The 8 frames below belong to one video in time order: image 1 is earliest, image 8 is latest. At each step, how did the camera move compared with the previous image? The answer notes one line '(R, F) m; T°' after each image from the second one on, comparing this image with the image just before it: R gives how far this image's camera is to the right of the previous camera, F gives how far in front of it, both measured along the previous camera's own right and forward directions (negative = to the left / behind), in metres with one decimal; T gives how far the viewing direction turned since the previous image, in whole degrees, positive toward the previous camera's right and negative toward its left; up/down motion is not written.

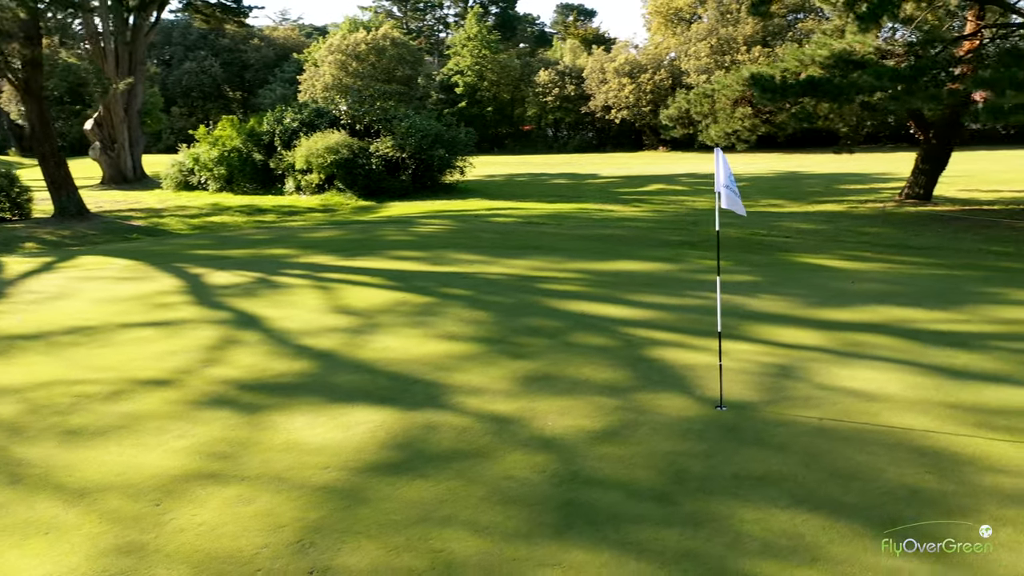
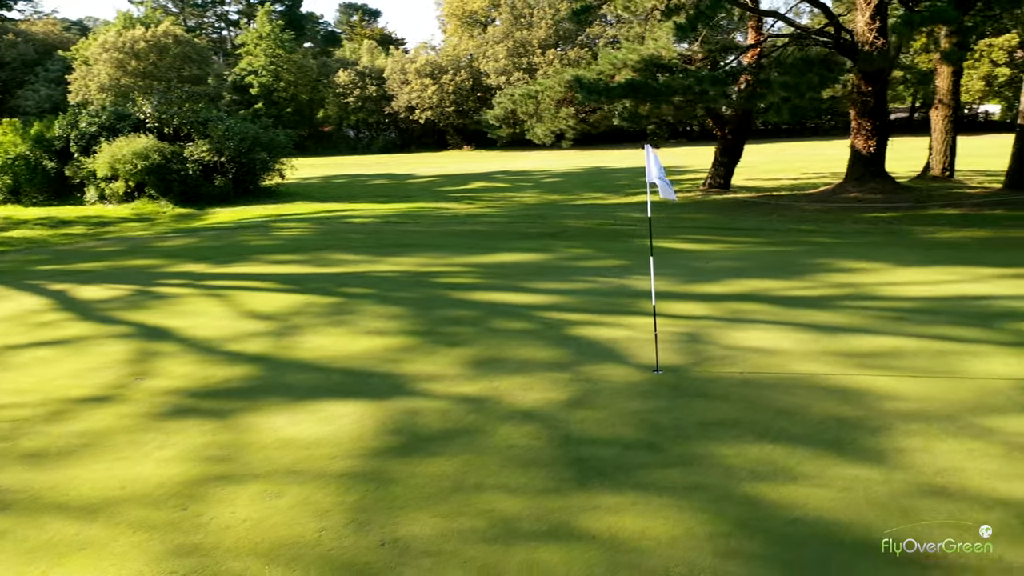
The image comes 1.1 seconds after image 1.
(-1.1, -0.3) m; +14°
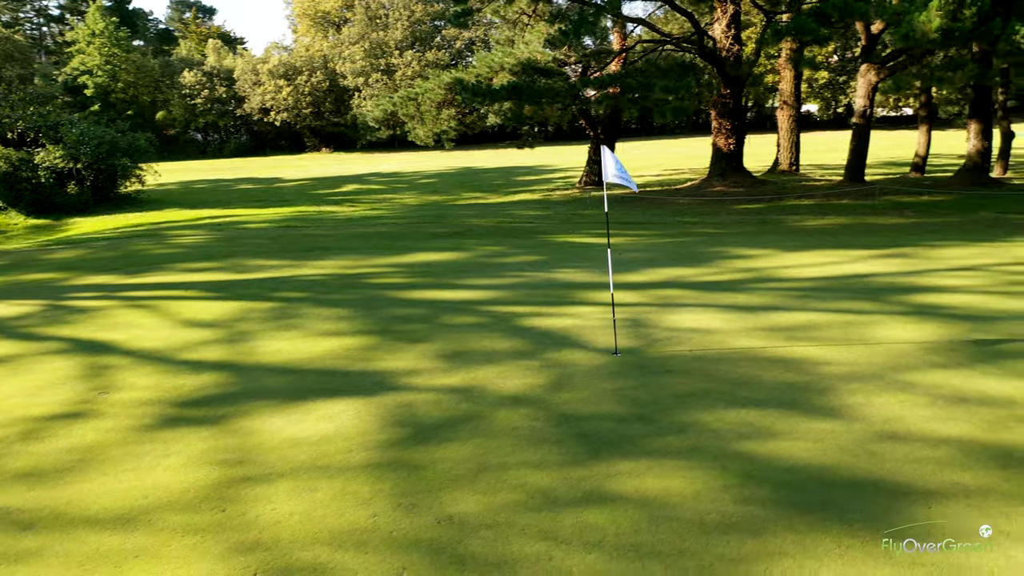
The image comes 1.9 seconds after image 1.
(-0.8, -0.2) m; +10°
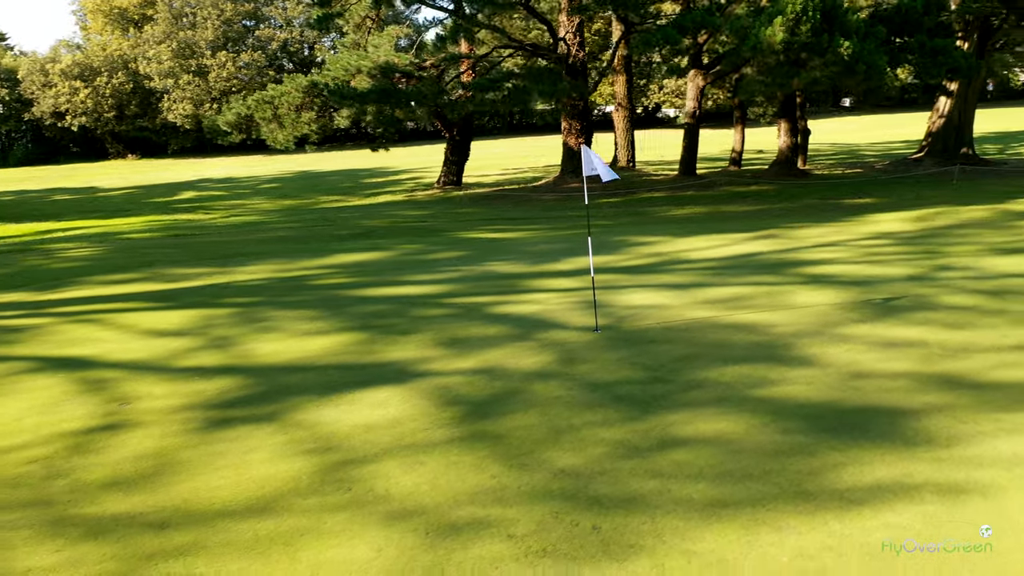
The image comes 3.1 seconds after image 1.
(-1.5, -0.3) m; +14°
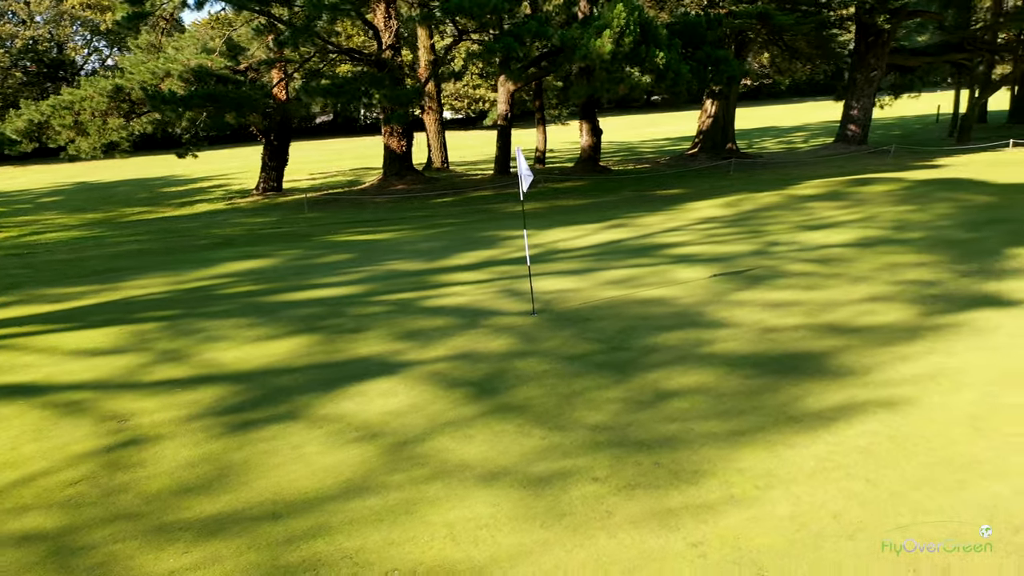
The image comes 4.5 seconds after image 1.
(-1.6, -0.4) m; +16°
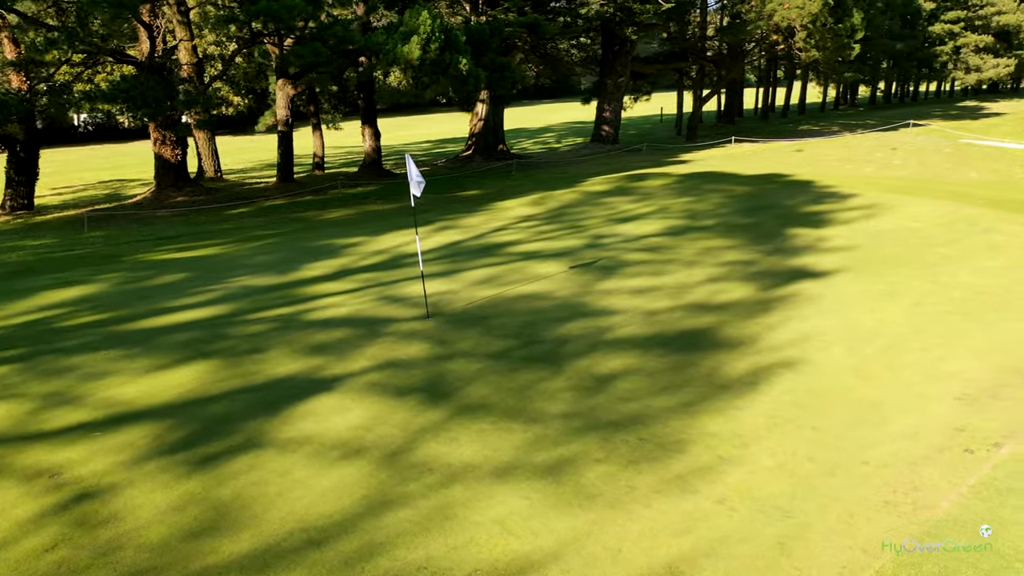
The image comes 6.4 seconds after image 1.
(-1.4, 0.0) m; +18°
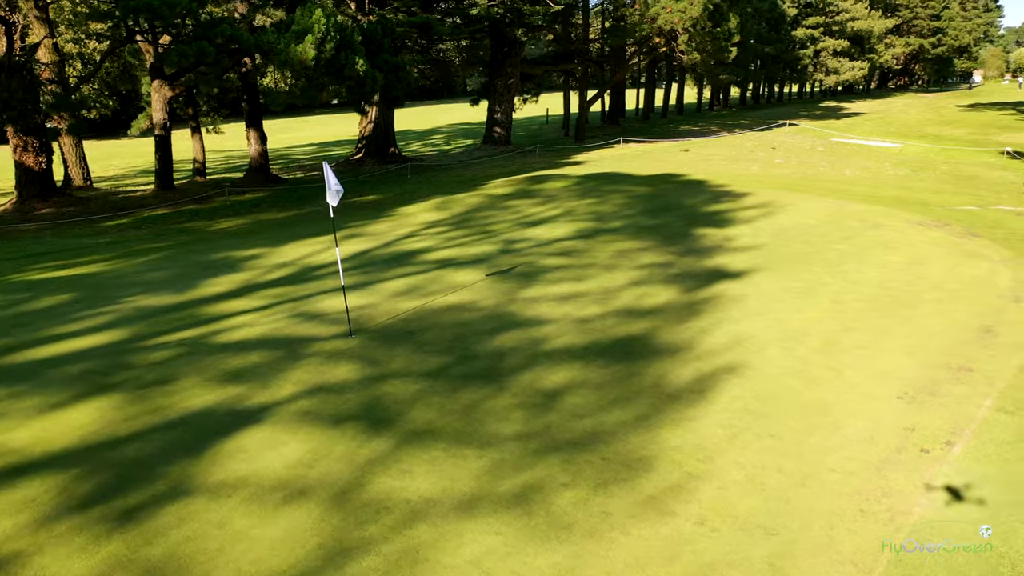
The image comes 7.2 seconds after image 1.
(-0.4, +0.3) m; +8°
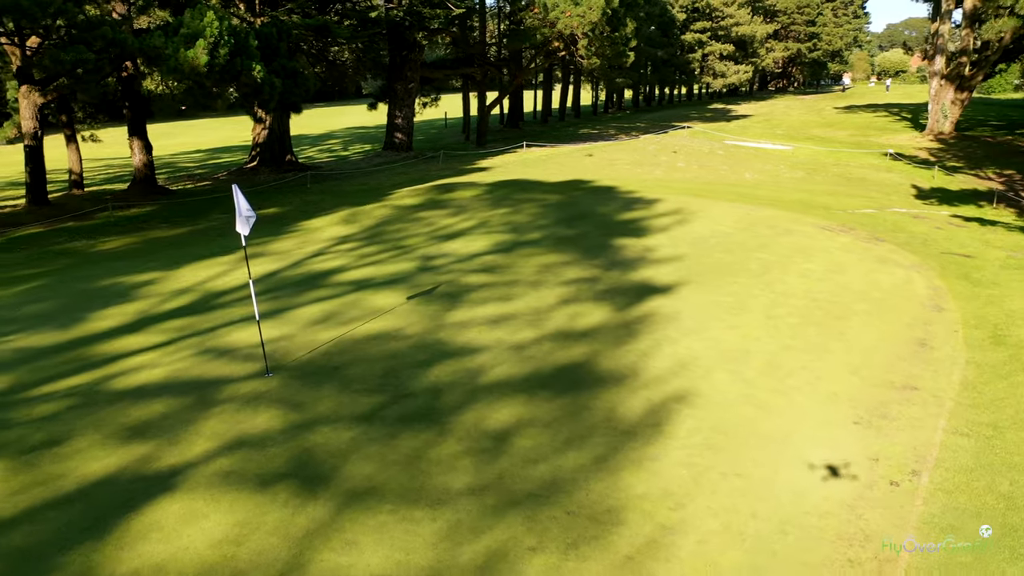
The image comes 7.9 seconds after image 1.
(-0.3, +0.4) m; +7°
